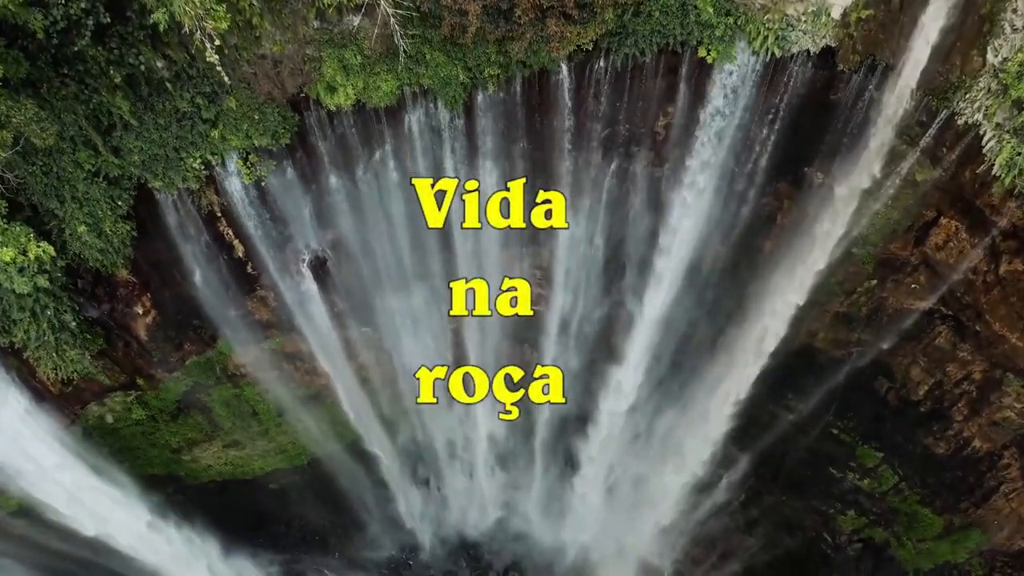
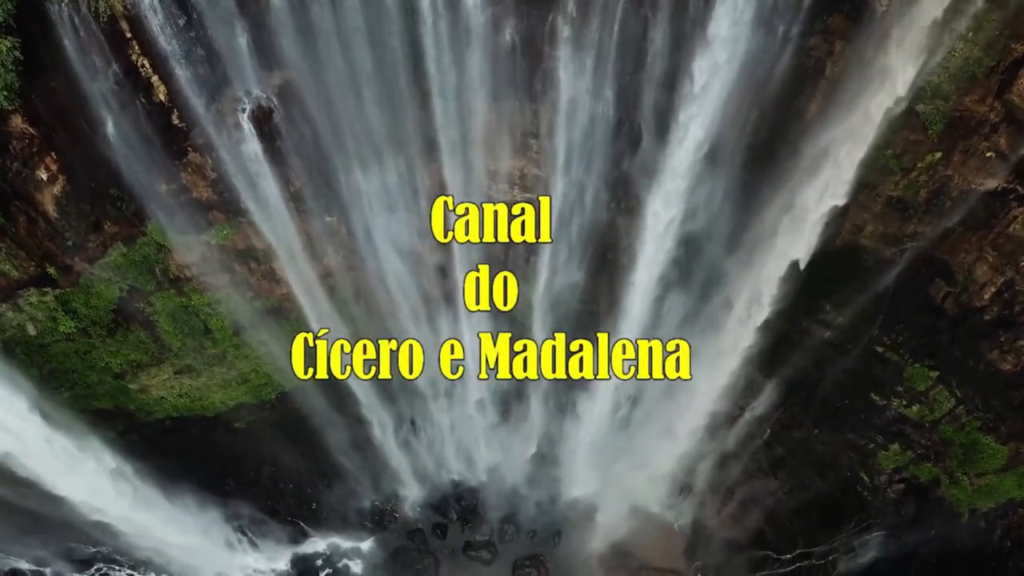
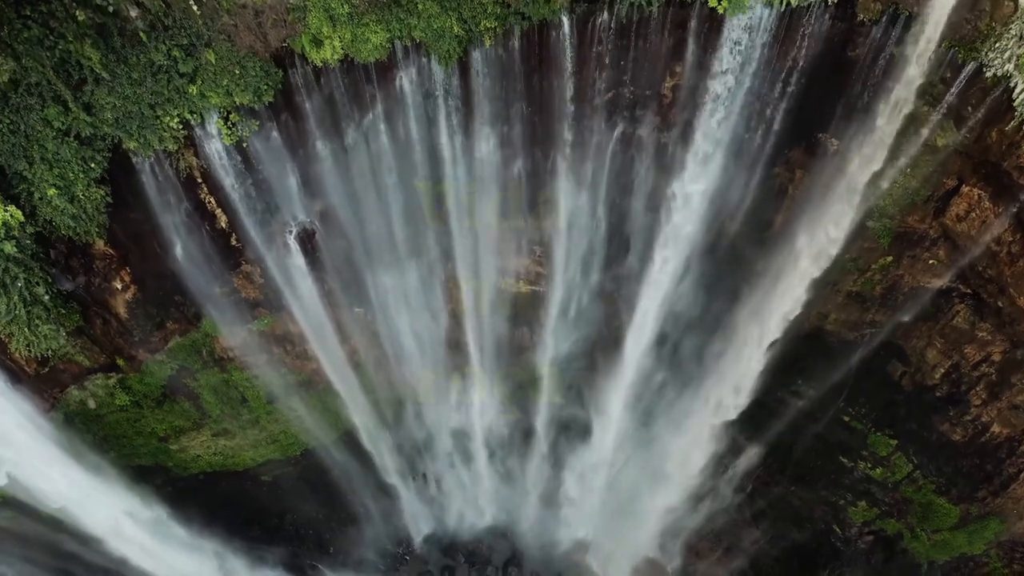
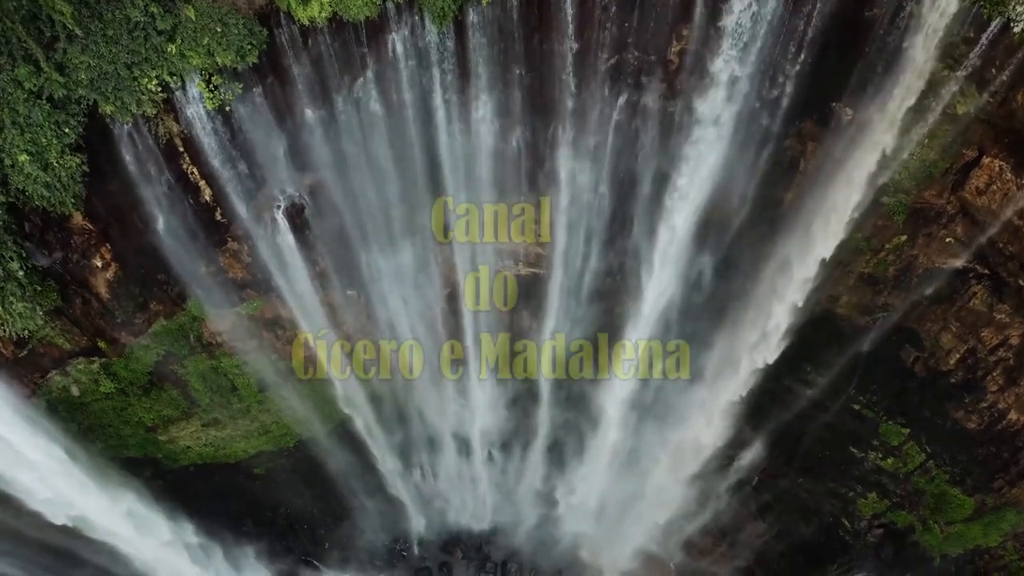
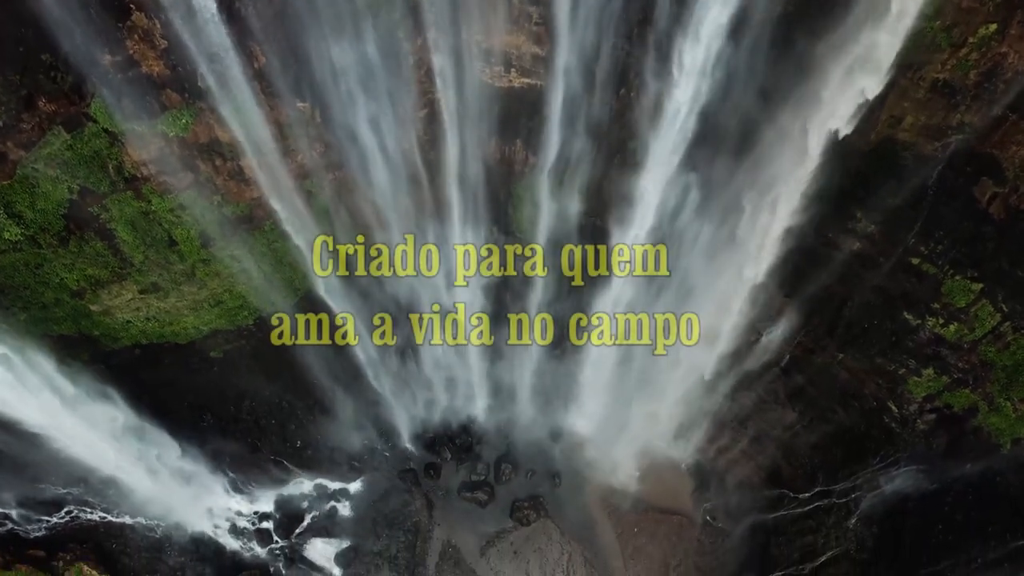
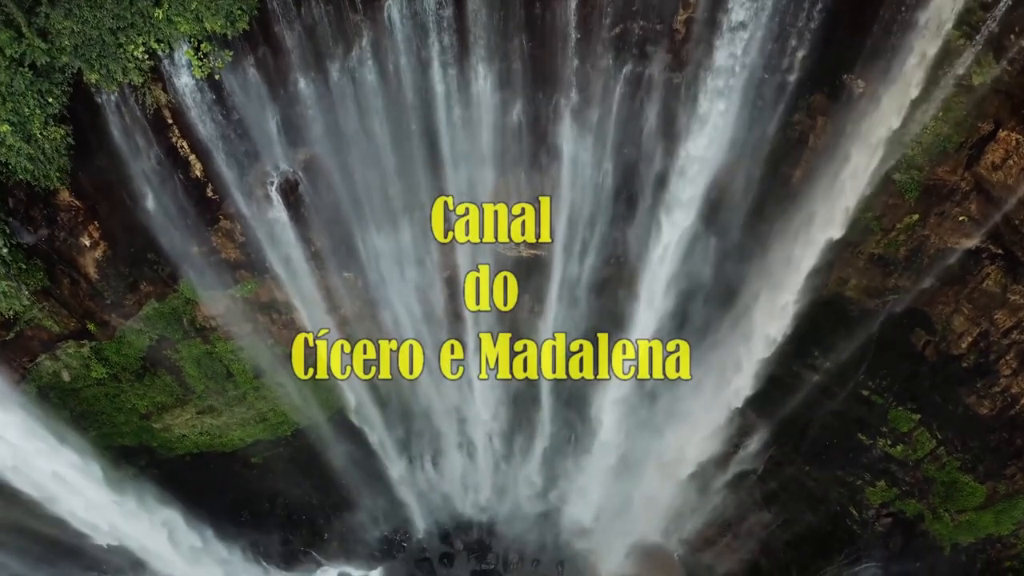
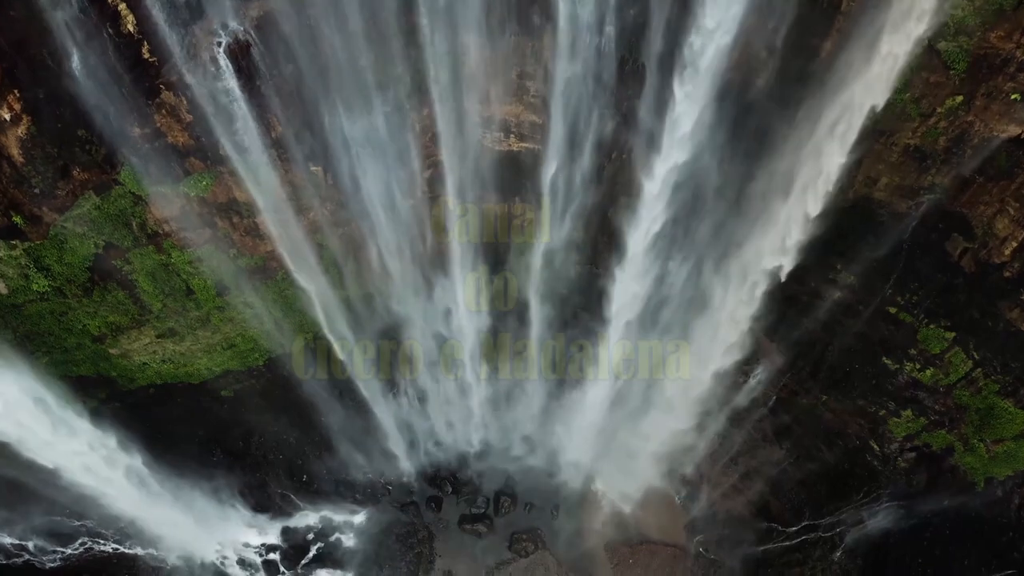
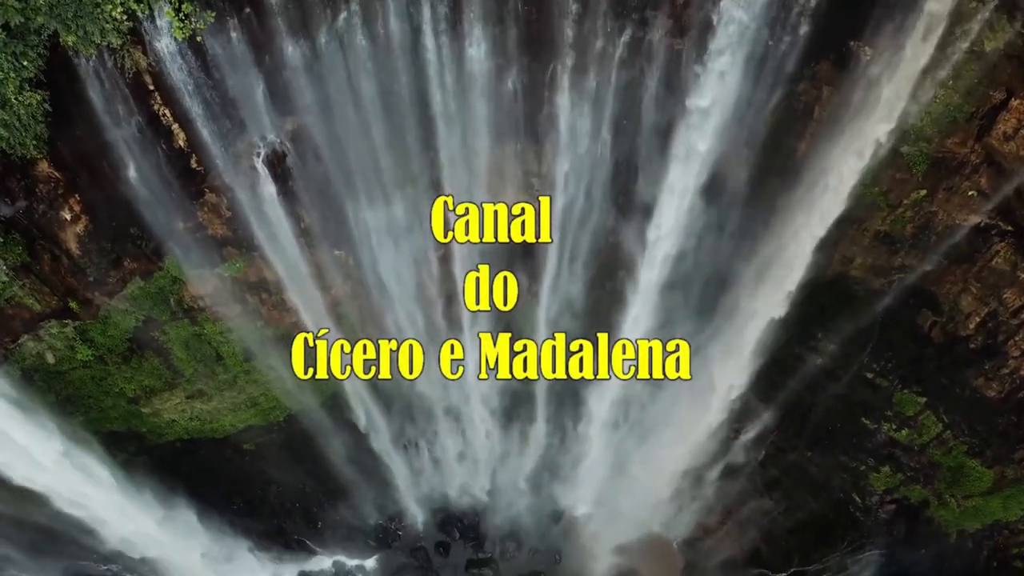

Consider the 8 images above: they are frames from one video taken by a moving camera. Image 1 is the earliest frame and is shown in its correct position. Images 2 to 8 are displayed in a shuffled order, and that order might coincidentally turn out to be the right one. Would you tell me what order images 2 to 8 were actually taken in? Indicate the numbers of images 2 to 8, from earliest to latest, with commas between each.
3, 4, 6, 8, 2, 7, 5
